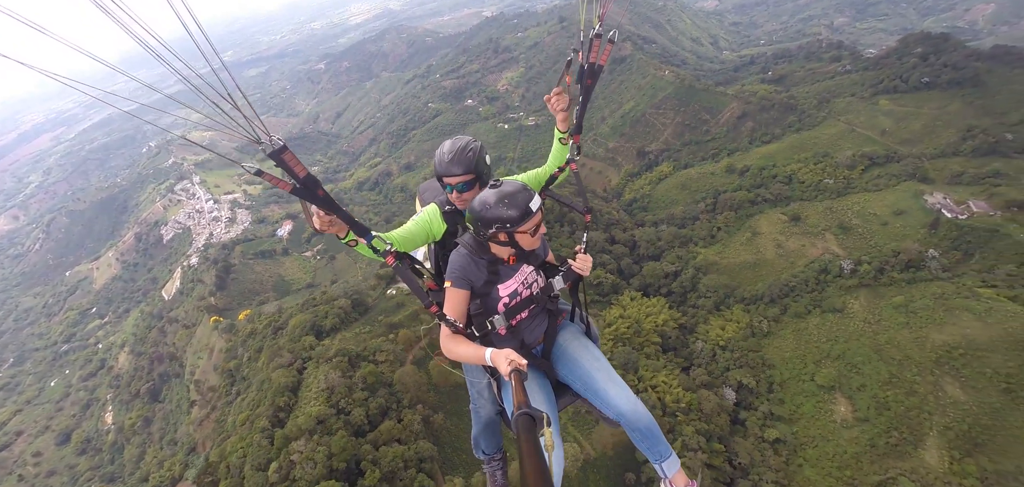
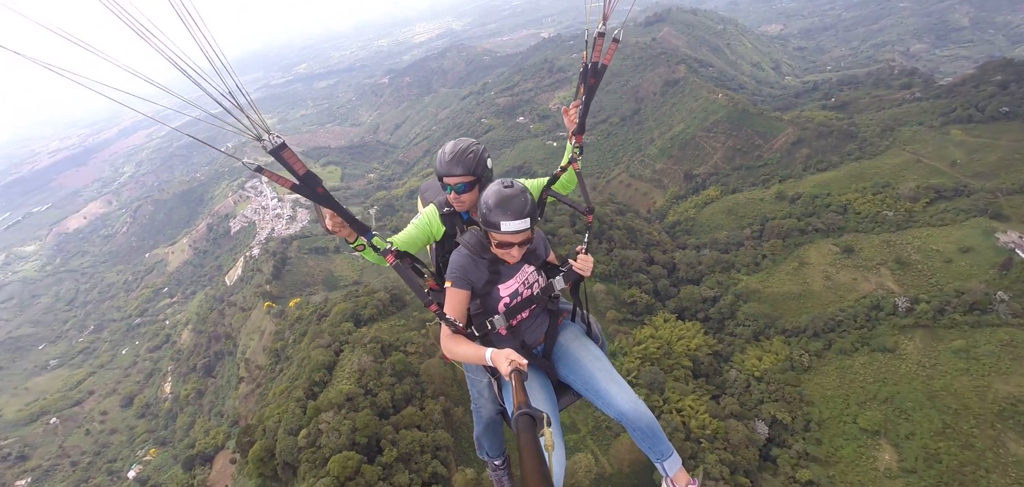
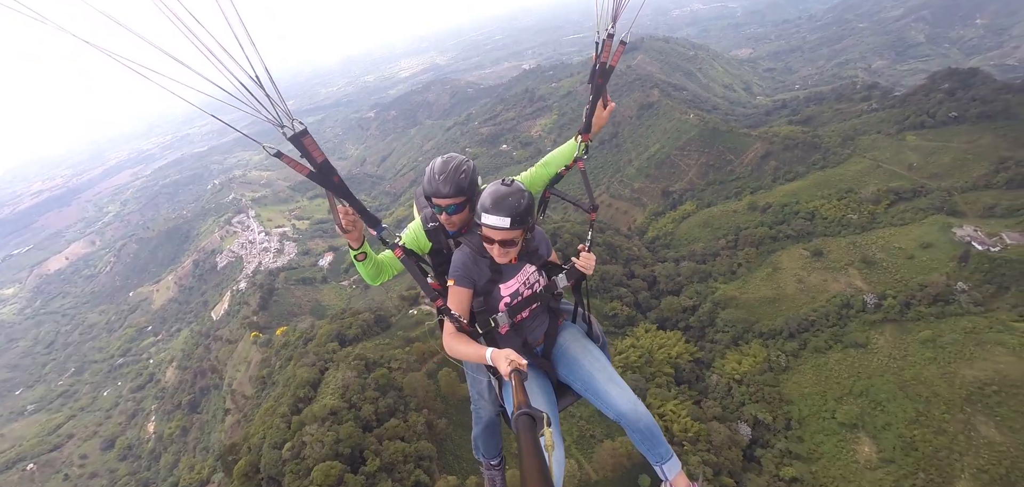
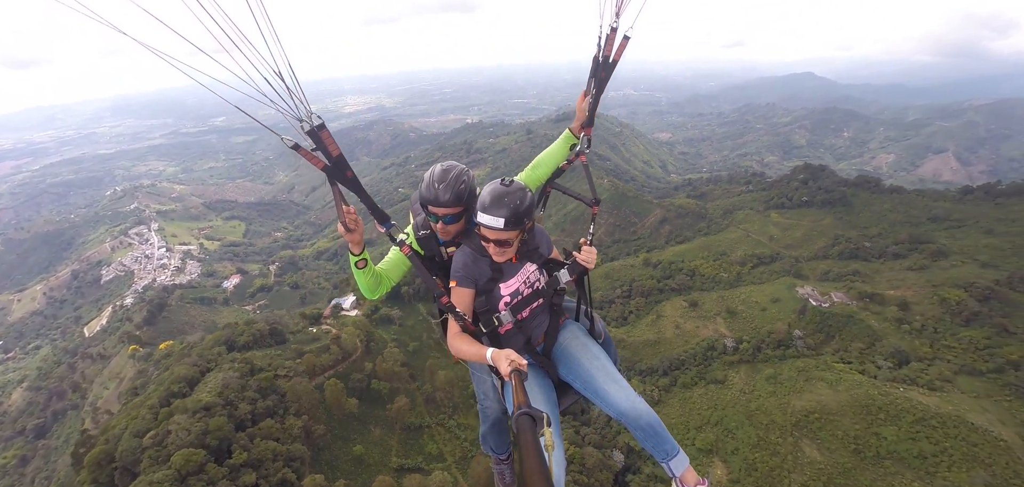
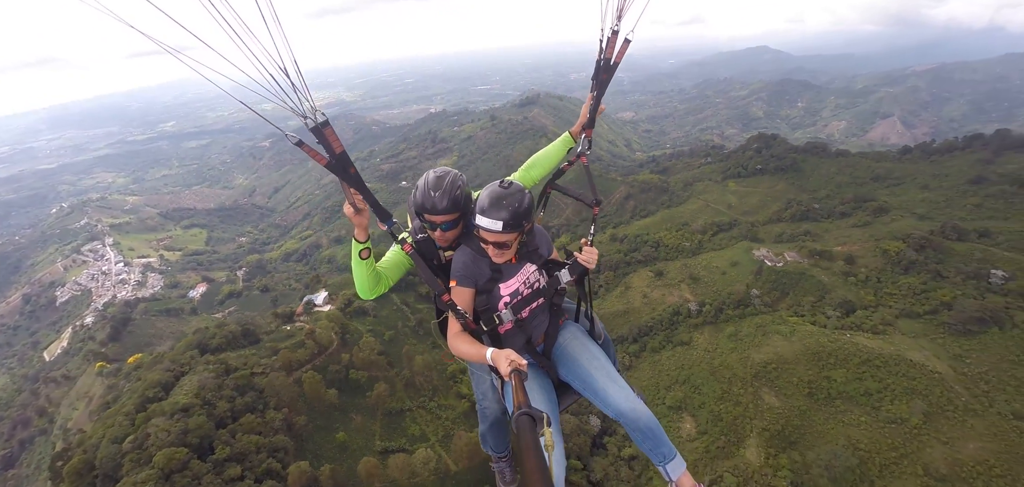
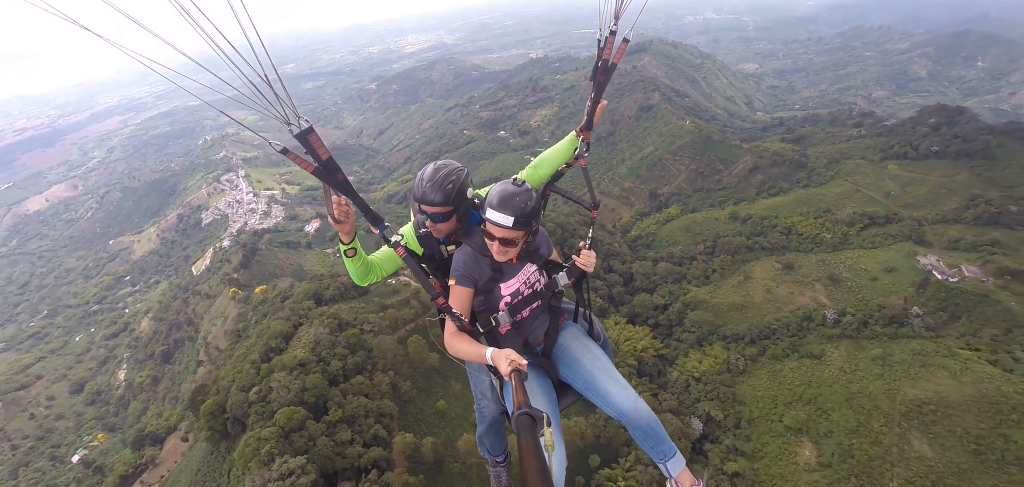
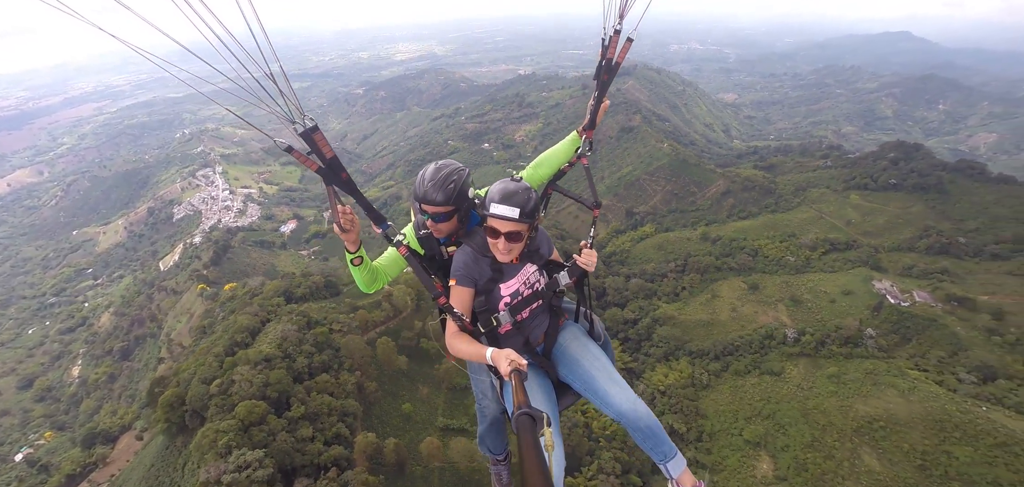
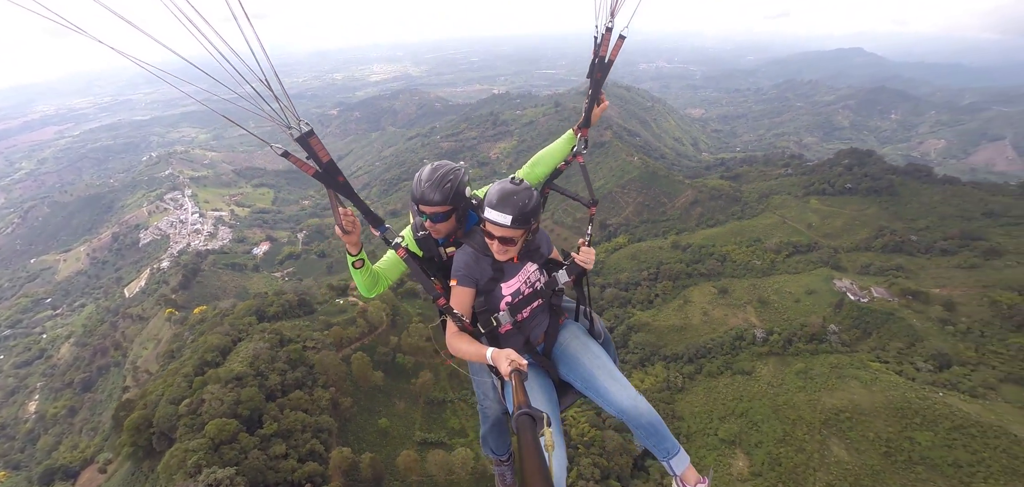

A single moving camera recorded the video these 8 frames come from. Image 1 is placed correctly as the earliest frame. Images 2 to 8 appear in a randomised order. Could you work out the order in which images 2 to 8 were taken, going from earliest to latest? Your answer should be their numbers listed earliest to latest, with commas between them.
2, 3, 6, 7, 8, 4, 5
